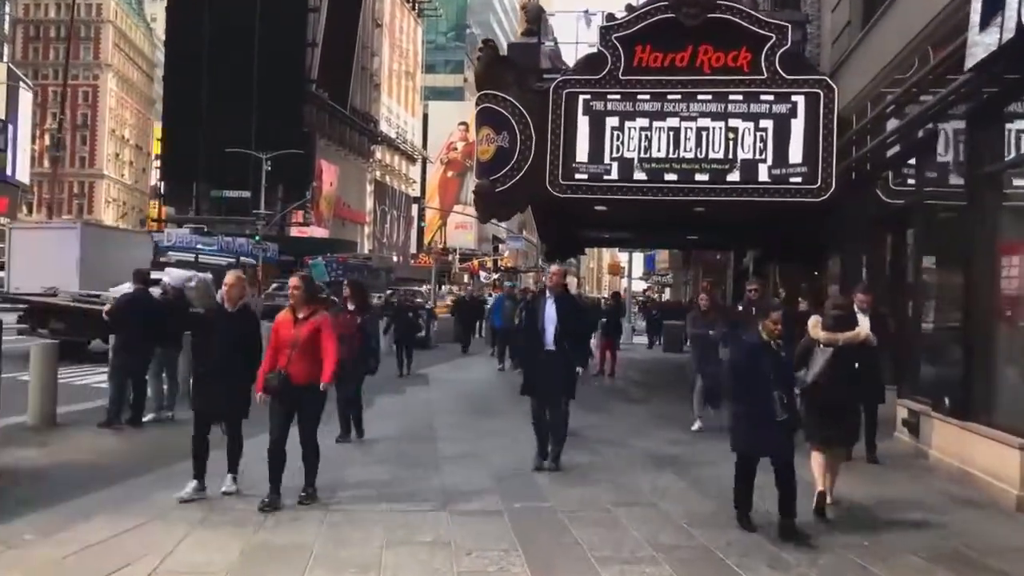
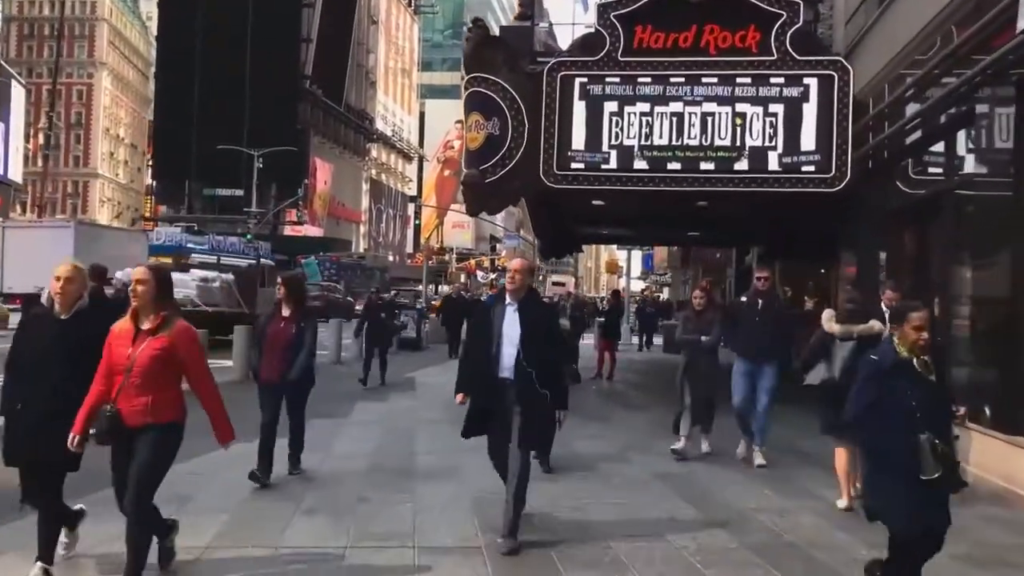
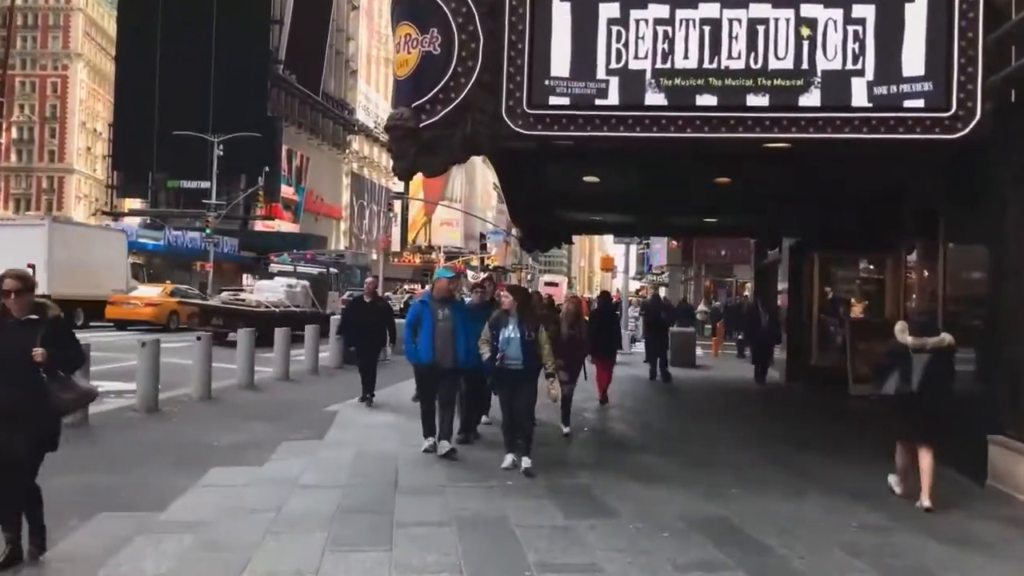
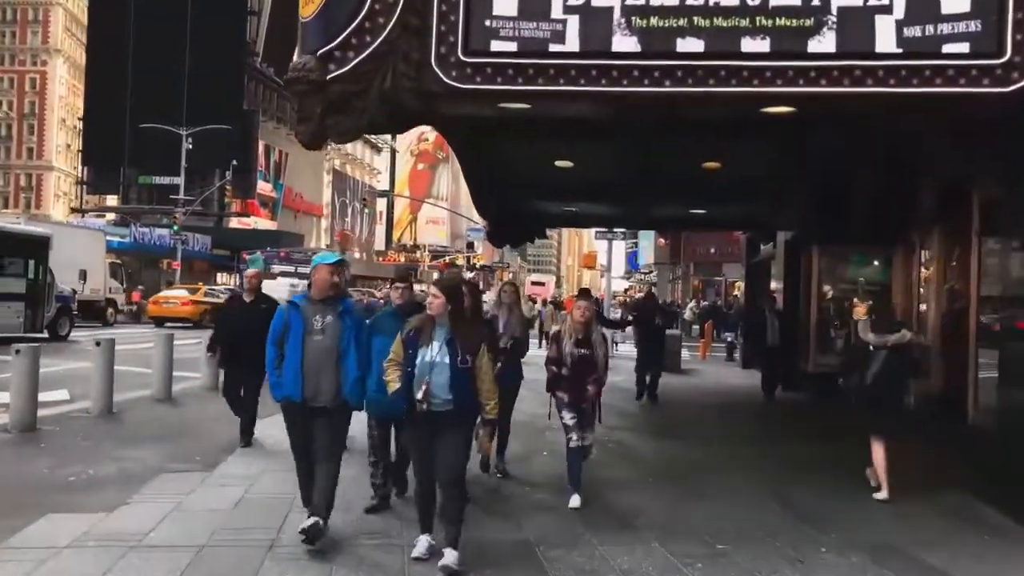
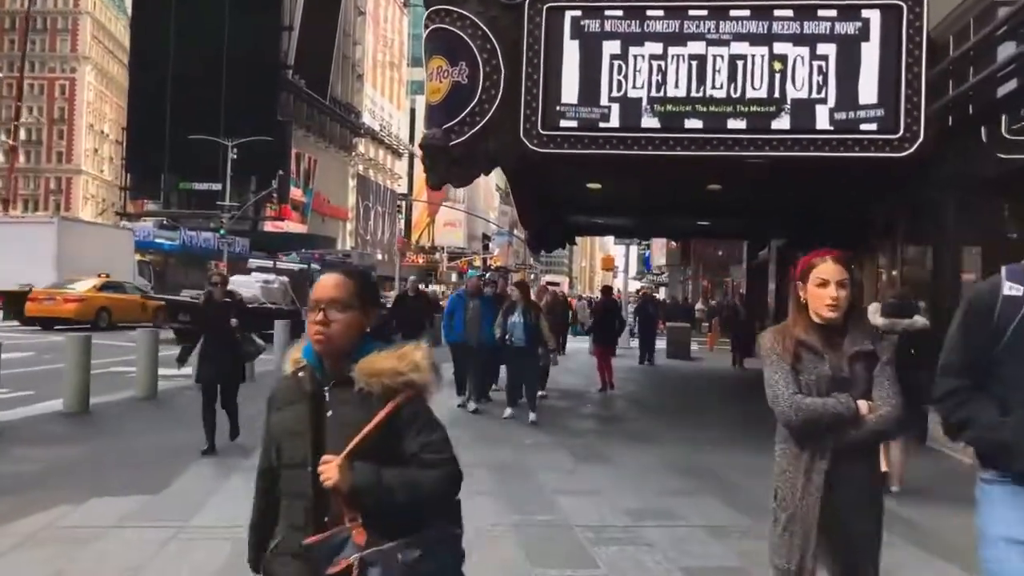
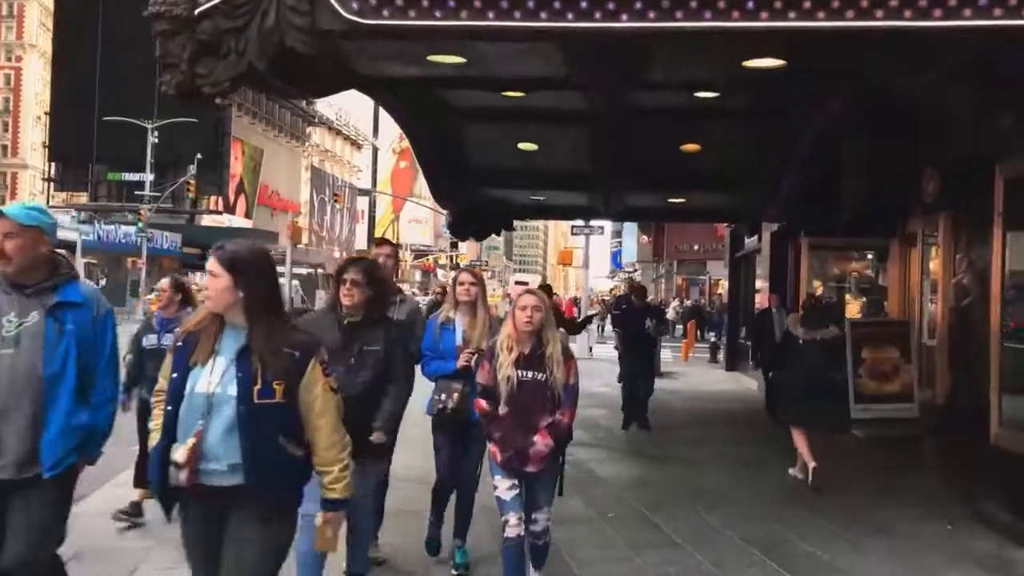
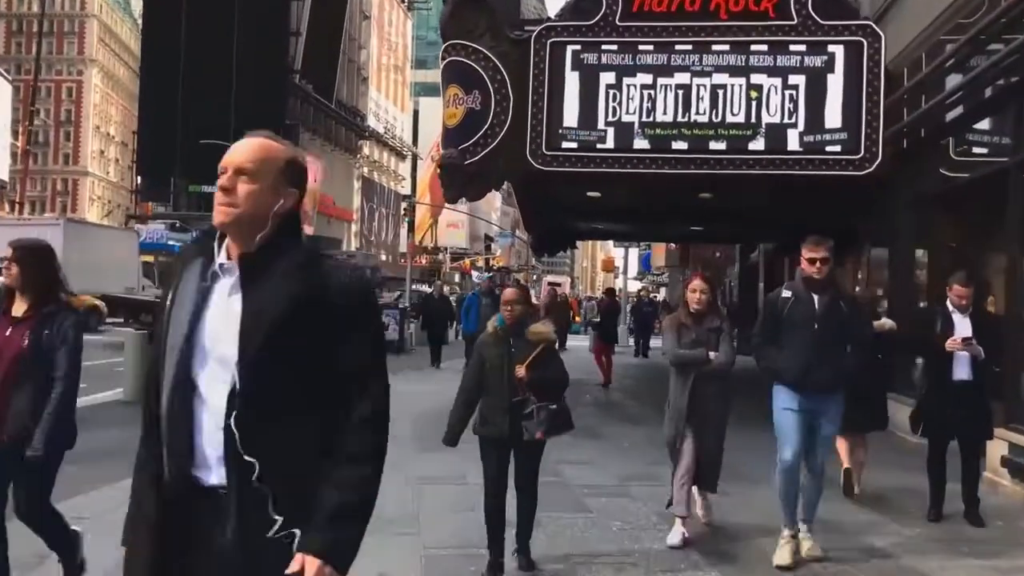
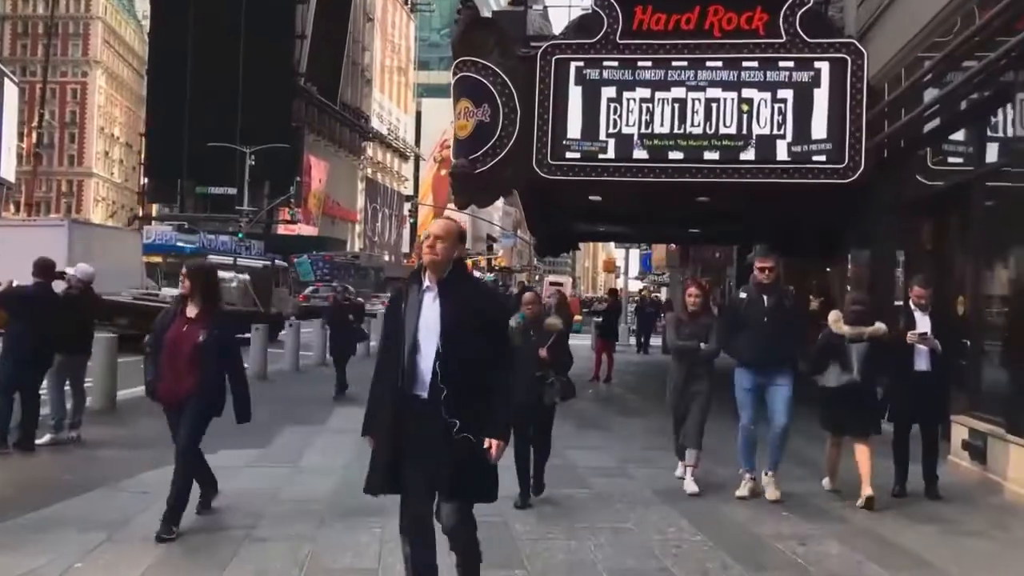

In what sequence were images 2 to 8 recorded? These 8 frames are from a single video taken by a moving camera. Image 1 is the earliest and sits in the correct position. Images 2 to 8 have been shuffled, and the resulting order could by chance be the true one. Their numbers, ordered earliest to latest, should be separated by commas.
2, 8, 7, 5, 3, 4, 6
